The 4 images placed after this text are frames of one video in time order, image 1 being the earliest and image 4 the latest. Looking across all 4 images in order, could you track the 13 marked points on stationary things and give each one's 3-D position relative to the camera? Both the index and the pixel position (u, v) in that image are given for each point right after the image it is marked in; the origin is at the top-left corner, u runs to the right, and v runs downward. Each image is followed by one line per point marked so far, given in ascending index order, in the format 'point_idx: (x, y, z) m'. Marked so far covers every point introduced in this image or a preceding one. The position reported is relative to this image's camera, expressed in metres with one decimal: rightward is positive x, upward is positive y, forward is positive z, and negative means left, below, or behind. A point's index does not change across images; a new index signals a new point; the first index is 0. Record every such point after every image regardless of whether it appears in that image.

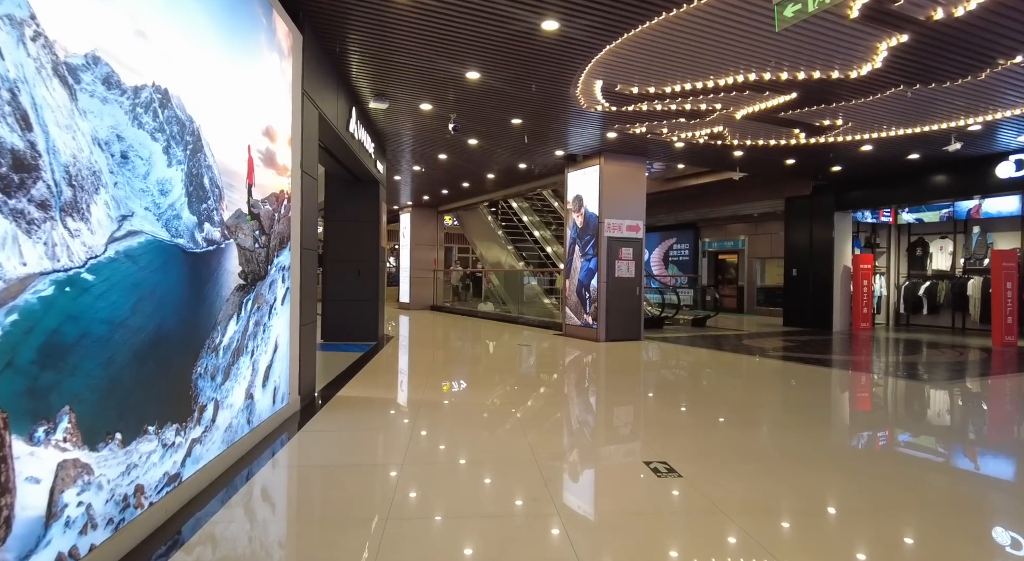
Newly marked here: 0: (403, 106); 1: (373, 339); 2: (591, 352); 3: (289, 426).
0: (-1.3, +2.0, +6.6) m
1: (-2.1, -0.9, +8.4) m
2: (+1.2, -1.1, +8.6) m
3: (-1.5, -1.0, +3.9) m
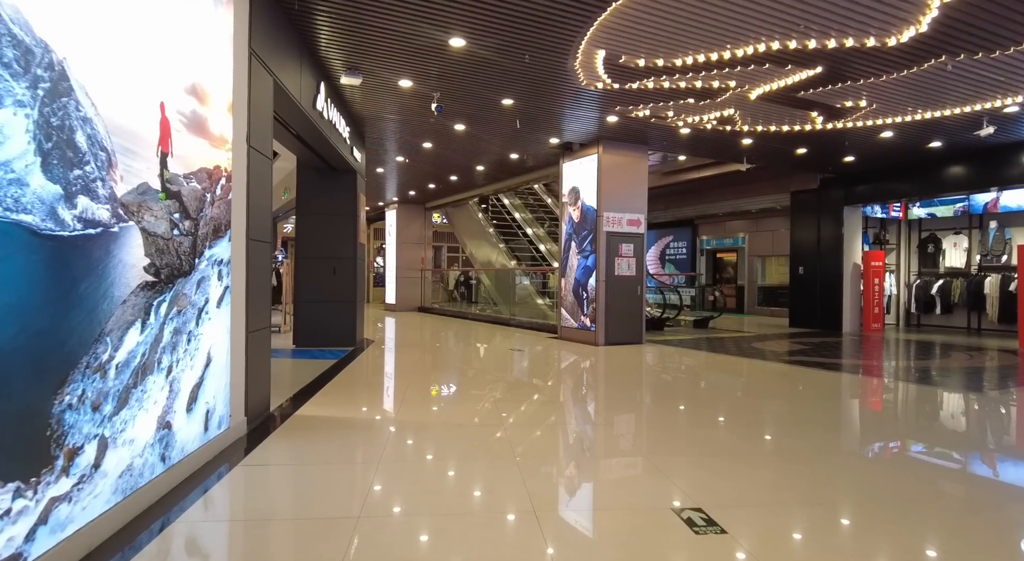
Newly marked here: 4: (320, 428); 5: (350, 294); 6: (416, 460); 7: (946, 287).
0: (-1.4, +2.0, +5.9) m
1: (-2.2, -0.9, +7.7) m
2: (+1.1, -1.1, +7.9) m
3: (-1.6, -1.0, +3.1) m
4: (-1.3, -1.0, +3.9) m
5: (-2.2, -0.2, +7.6) m
6: (-0.6, -1.1, +3.4) m
7: (+8.1, -0.1, +10.6) m
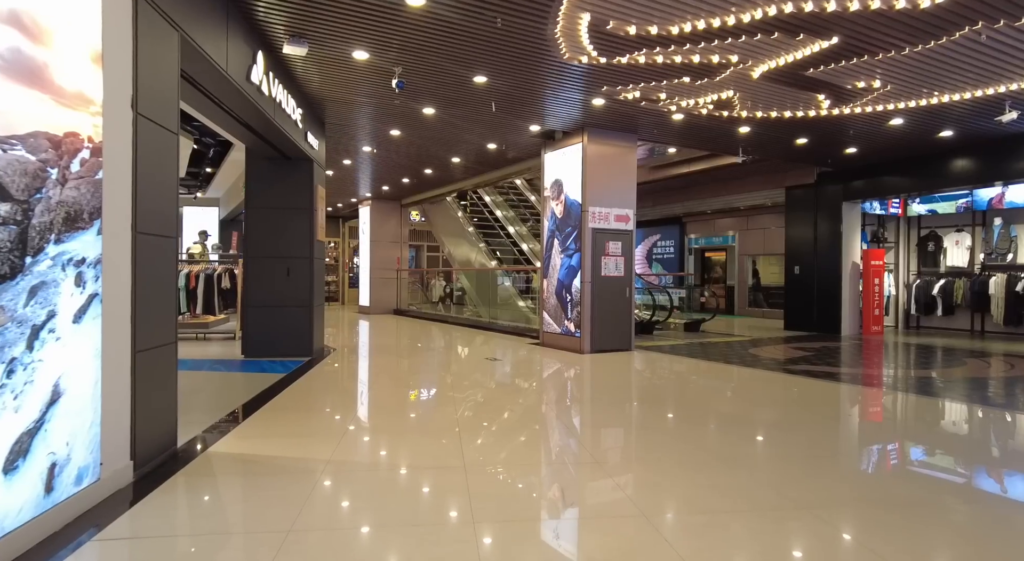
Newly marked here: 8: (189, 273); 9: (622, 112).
0: (-1.6, +2.0, +5.1) m
1: (-2.5, -0.9, +6.9) m
2: (+0.8, -1.1, +7.2) m
3: (-1.7, -1.0, +2.4) m
4: (-1.5, -1.0, +3.1) m
5: (-2.5, -0.2, +6.8) m
6: (-0.7, -1.1, +2.6) m
7: (+7.7, -0.1, +10.1) m
8: (-4.8, +0.1, +8.4) m
9: (+1.3, +2.0, +6.6) m
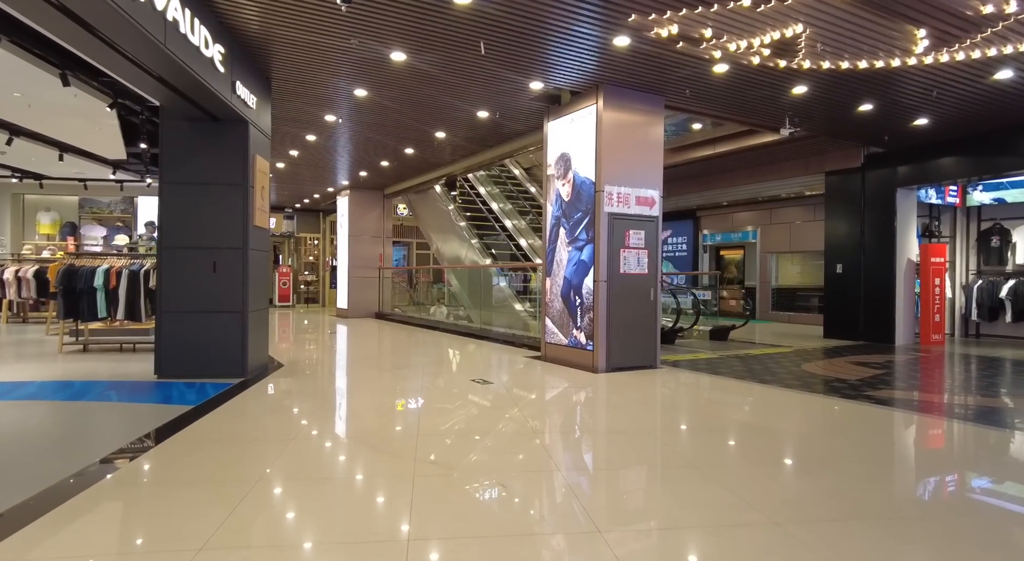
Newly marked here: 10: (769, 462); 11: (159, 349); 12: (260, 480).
0: (-1.7, +2.0, +3.5) m
1: (-2.5, -0.9, +5.3) m
2: (+0.7, -1.1, +5.6) m
3: (-1.8, -1.0, +0.8) m
4: (-1.5, -1.0, +1.6) m
5: (-2.5, -0.2, +5.2) m
6: (-0.8, -1.1, +1.1) m
7: (+7.7, -0.1, +8.5) m
8: (-4.8, +0.1, +6.8) m
9: (+1.2, +2.0, +5.1) m
10: (+1.6, -1.3, +3.4) m
11: (-3.2, -0.6, +5.2) m
12: (-1.3, -1.2, +2.9) m
